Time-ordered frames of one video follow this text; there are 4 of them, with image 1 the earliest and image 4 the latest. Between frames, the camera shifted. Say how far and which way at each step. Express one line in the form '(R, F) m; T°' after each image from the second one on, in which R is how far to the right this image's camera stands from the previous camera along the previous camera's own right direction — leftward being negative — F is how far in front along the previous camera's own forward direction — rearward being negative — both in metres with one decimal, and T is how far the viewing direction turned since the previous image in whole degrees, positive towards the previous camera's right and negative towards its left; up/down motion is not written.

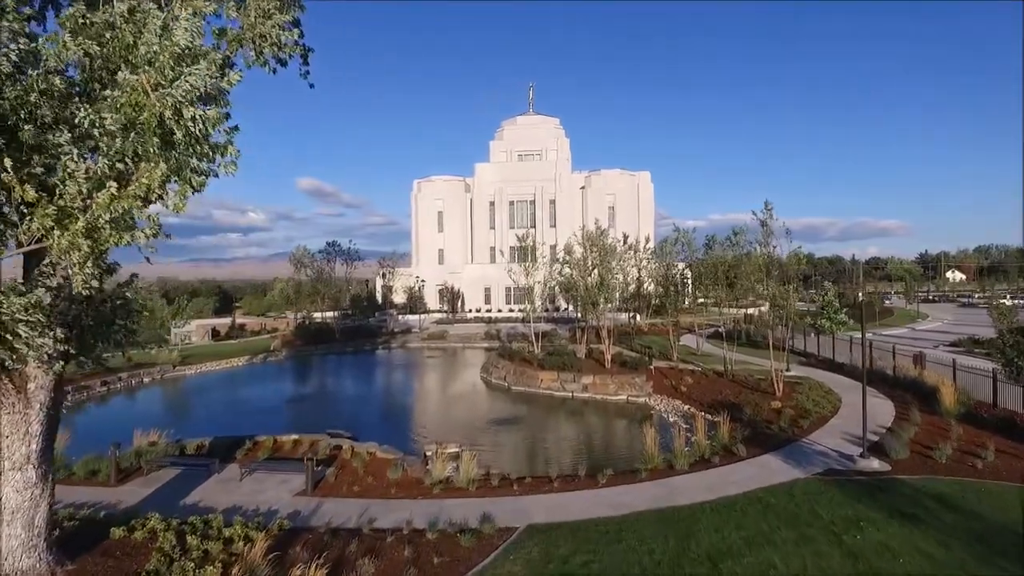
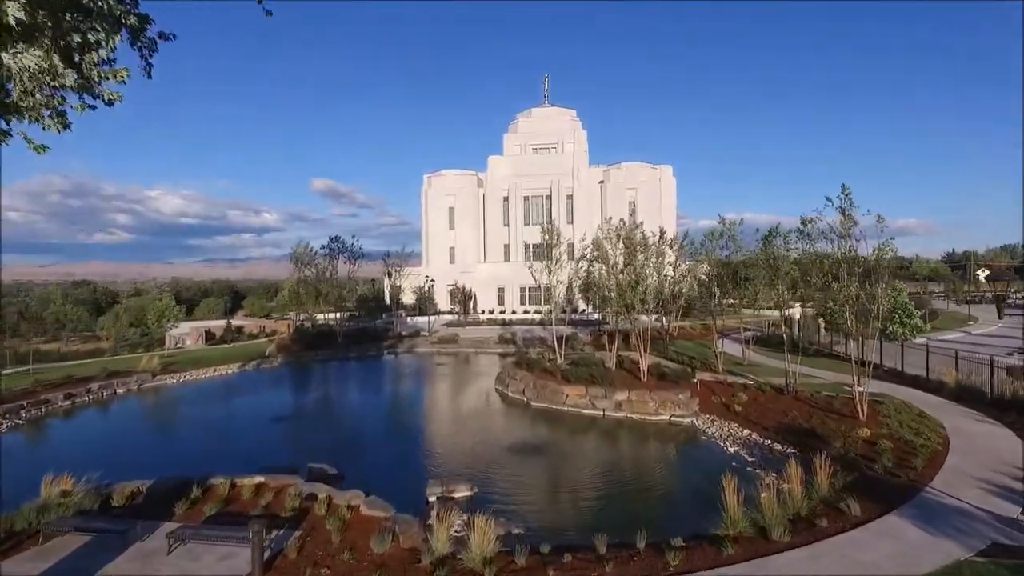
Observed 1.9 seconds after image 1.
(-0.3, +3.1) m; -1°
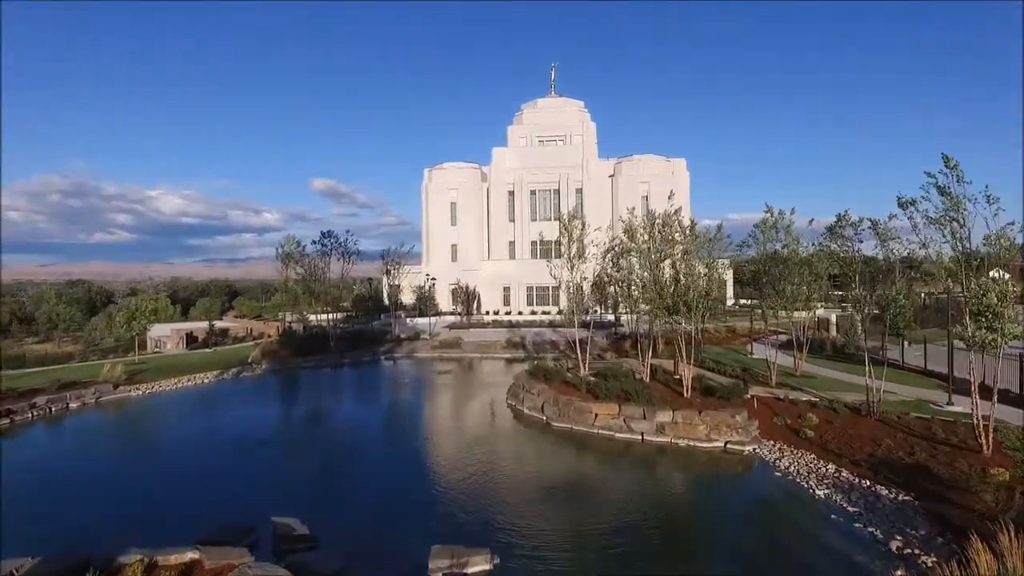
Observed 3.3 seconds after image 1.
(-0.5, +3.1) m; 0°
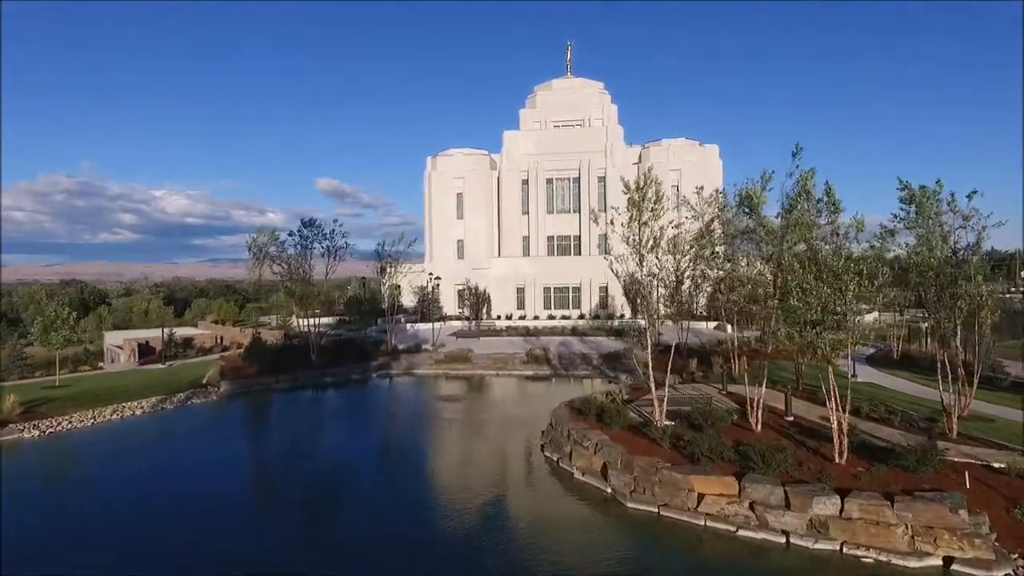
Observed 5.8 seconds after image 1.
(-0.8, +5.9) m; 0°
